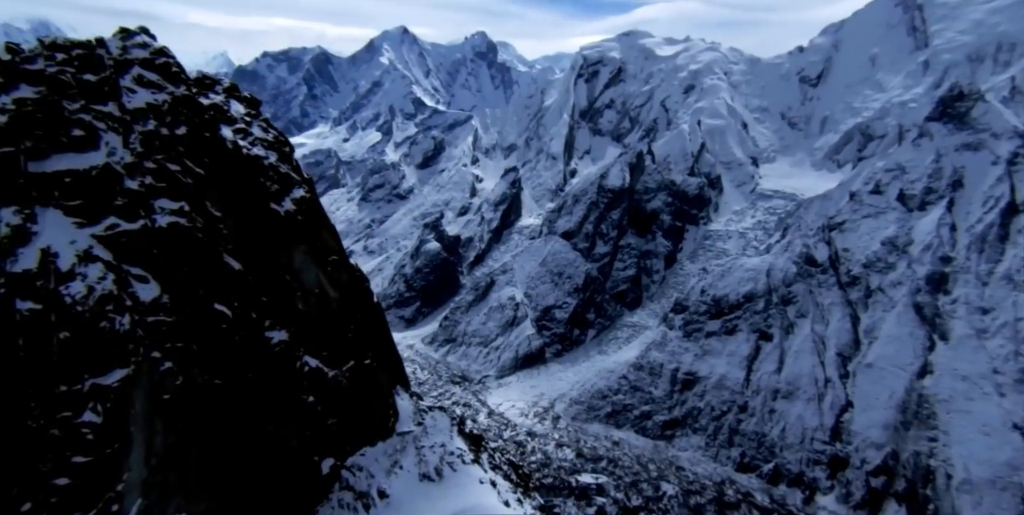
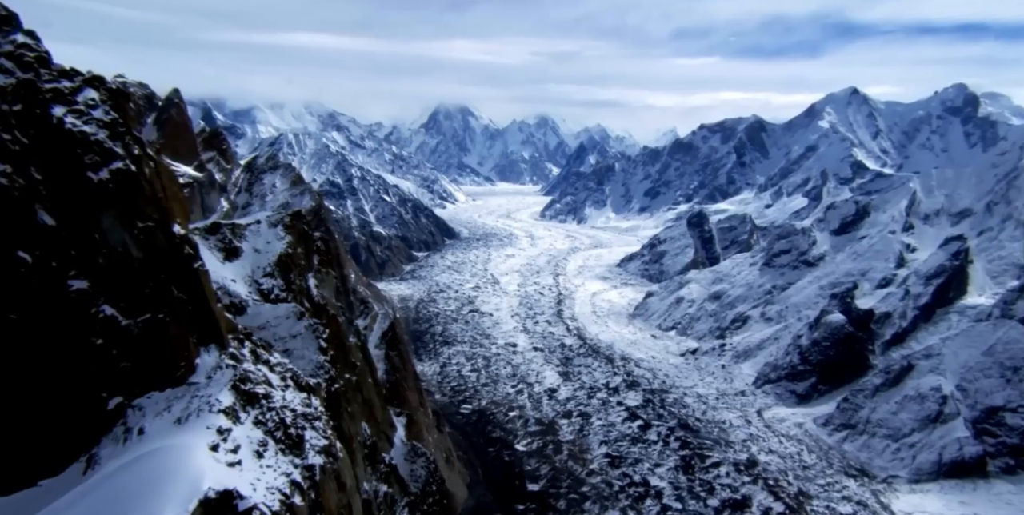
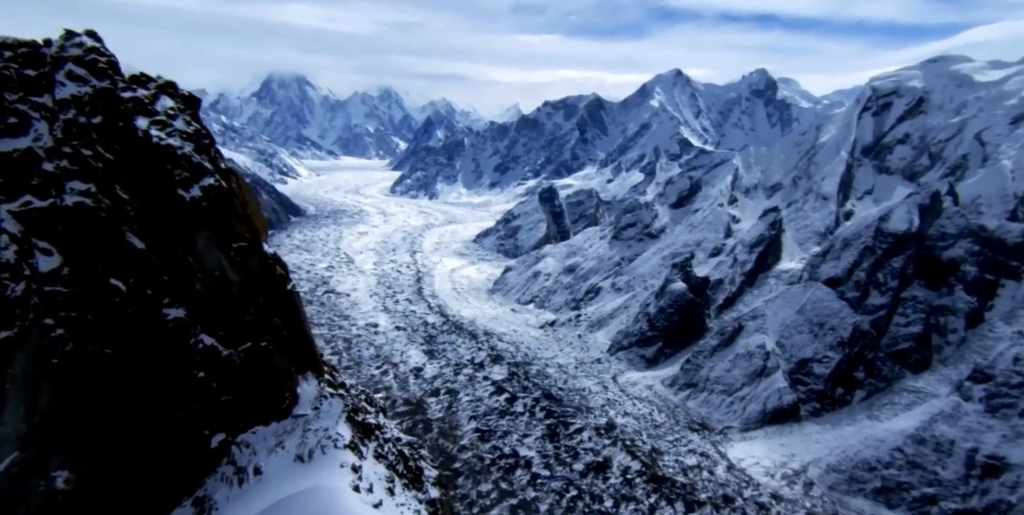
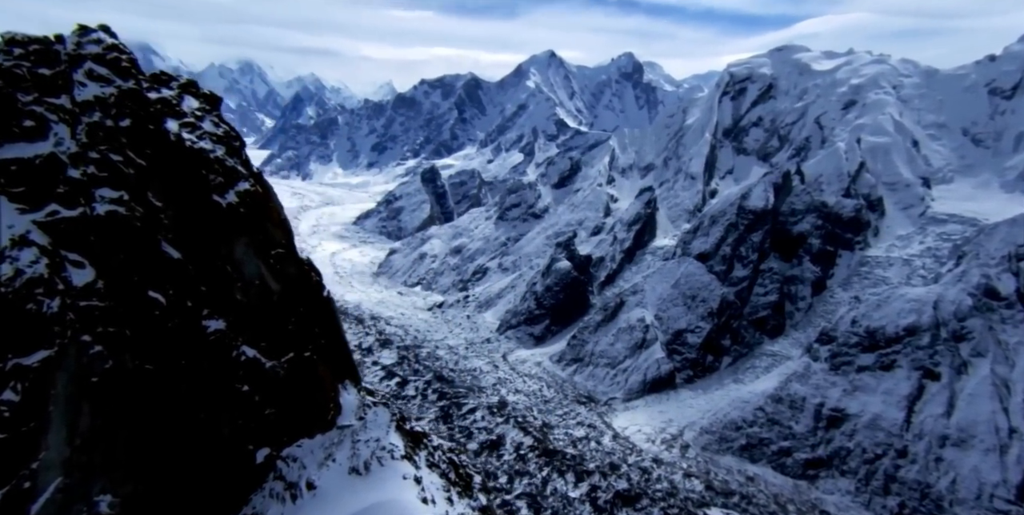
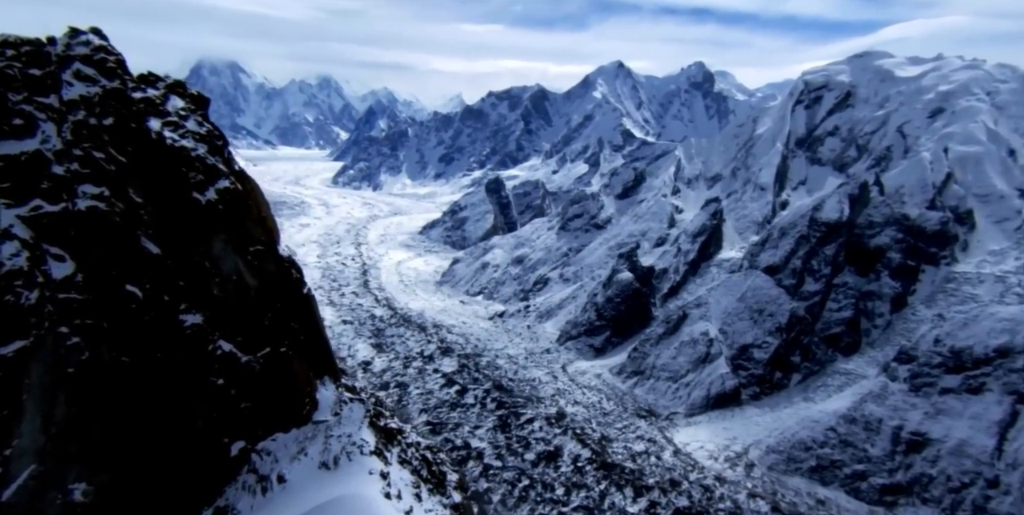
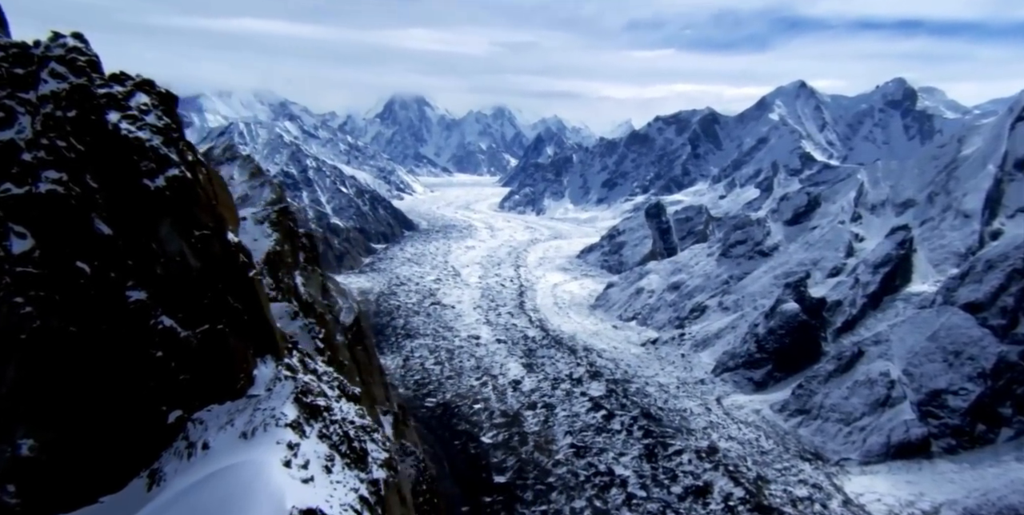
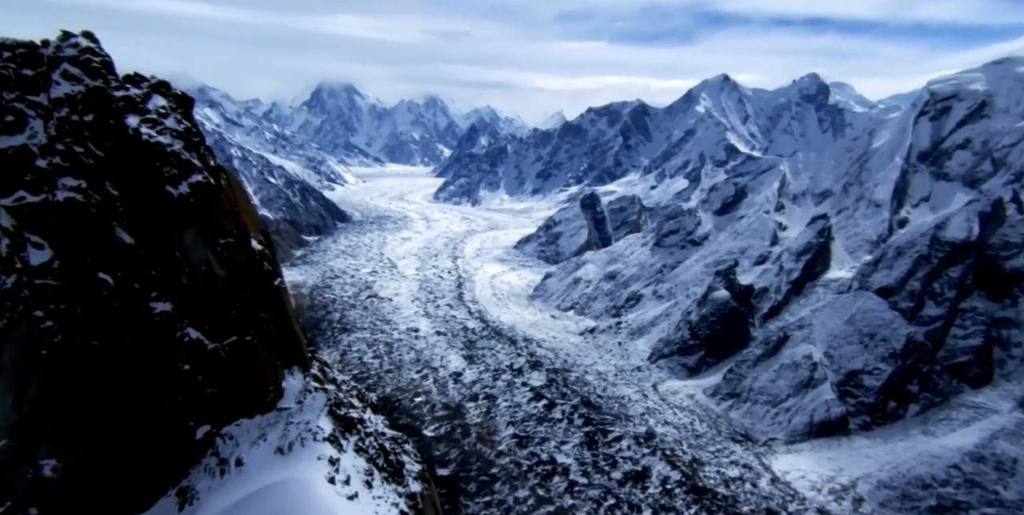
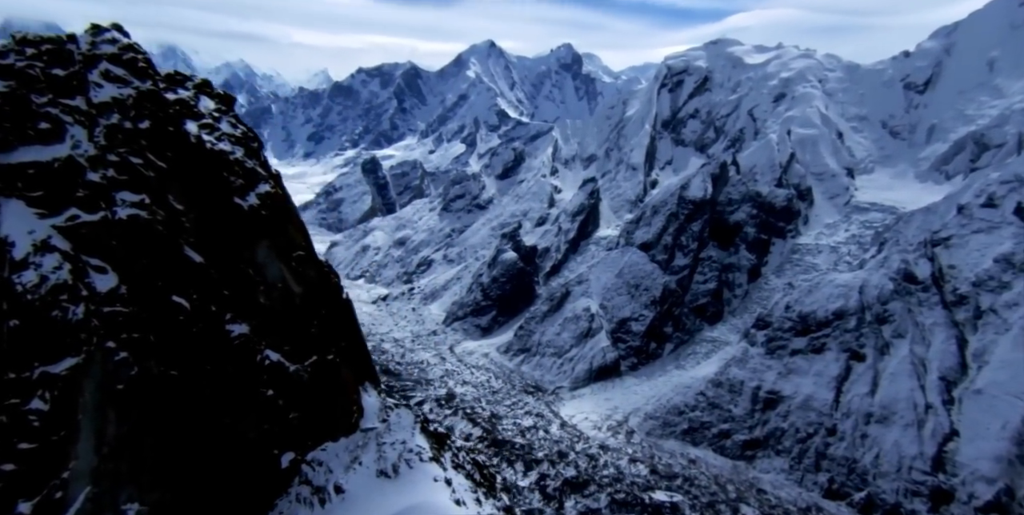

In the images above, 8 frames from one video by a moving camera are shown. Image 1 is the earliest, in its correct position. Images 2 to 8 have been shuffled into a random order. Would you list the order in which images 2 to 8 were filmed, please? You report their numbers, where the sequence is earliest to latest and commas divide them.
8, 4, 5, 3, 7, 6, 2
